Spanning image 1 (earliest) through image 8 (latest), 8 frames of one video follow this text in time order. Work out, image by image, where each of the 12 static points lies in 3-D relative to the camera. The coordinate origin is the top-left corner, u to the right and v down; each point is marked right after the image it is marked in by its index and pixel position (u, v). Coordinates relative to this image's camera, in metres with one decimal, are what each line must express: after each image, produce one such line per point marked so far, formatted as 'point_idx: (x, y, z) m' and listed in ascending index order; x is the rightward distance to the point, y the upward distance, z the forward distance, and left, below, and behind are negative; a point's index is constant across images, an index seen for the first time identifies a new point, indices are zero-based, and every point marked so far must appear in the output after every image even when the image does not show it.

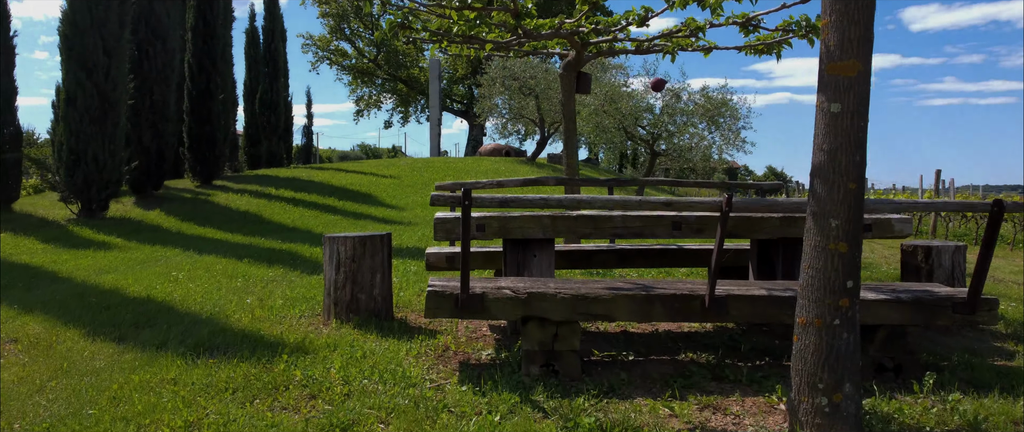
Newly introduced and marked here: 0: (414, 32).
0: (-0.7, +1.3, +6.5) m
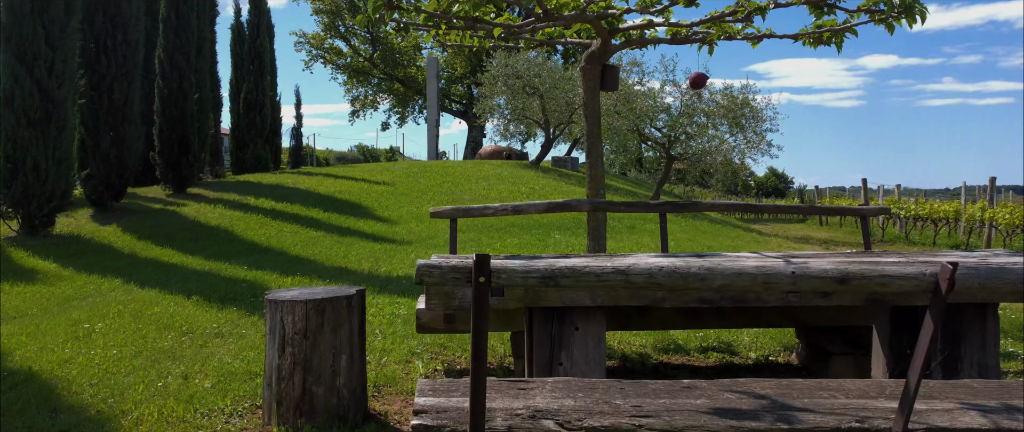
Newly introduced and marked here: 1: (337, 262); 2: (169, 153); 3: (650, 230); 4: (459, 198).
0: (-0.6, +1.2, +5.0) m
1: (-1.6, -0.4, +8.4) m
2: (-5.5, +1.0, +14.3) m
3: (+1.9, -0.2, +12.2) m
4: (-0.9, +0.3, +14.8) m
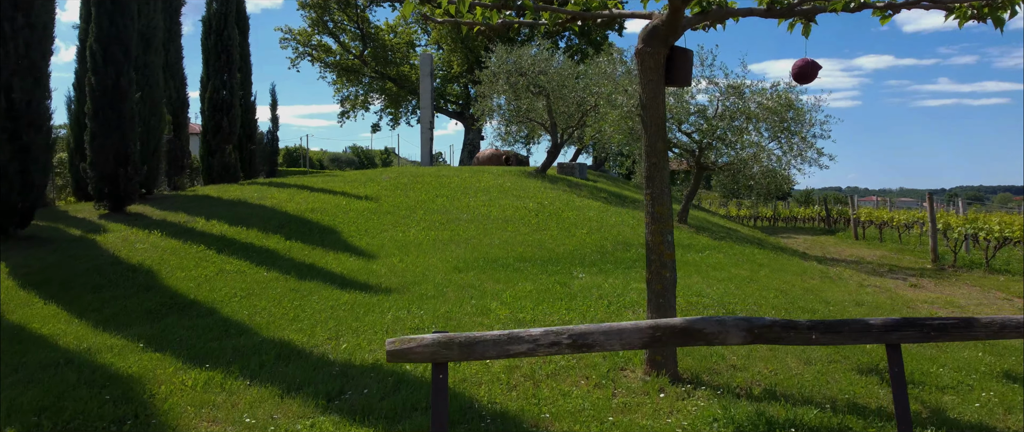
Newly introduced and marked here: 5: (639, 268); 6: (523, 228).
0: (-0.5, +0.8, +2.5) m
1: (-1.5, -0.8, +5.9) m
2: (-5.4, +0.7, +11.8) m
3: (+2.0, -0.5, +9.7) m
4: (-0.8, 0.0, +12.3) m
5: (+1.3, -0.5, +9.2) m
6: (+0.1, -0.2, +11.7) m
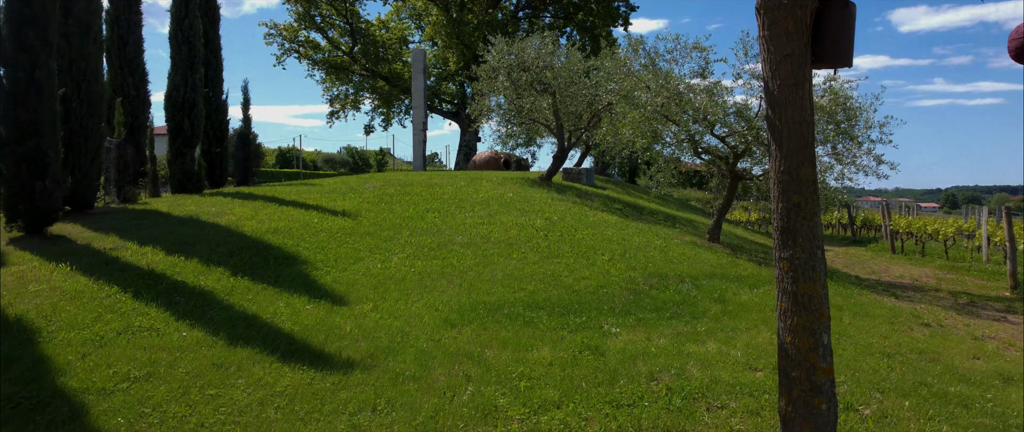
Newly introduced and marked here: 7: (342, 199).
0: (-0.4, +0.6, +0.4) m
1: (-1.4, -1.0, +3.7) m
2: (-5.3, +0.4, +9.6) m
3: (+2.0, -0.8, +7.5) m
4: (-0.7, -0.3, +10.1) m
5: (+1.4, -0.8, +7.0) m
6: (+0.2, -0.4, +9.5) m
7: (-2.5, +0.2, +13.3) m
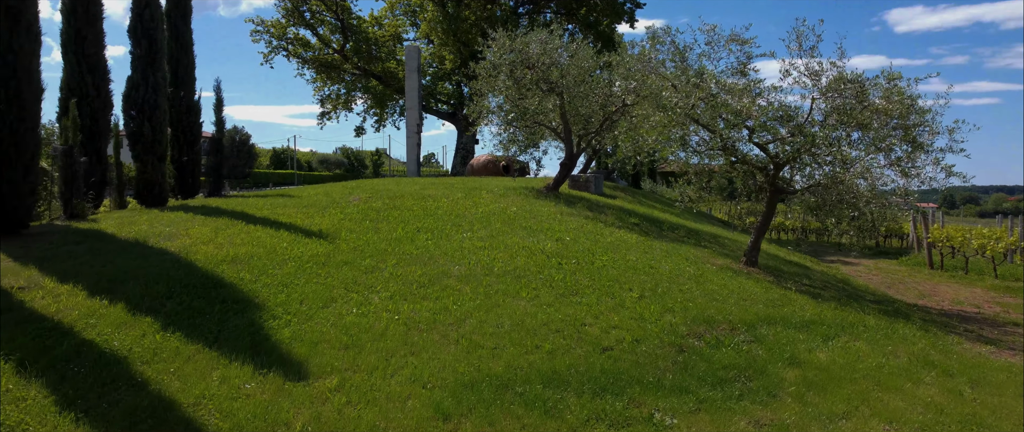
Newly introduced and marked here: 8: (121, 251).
0: (-0.3, +0.3, -1.4) m
1: (-1.3, -1.2, +1.9) m
2: (-5.3, +0.2, +7.8) m
3: (+2.1, -1.0, +5.8) m
4: (-0.6, -0.5, +8.4) m
5: (+1.4, -1.0, +5.2) m
6: (+0.3, -0.7, +7.7) m
7: (-2.5, 0.0, +11.5) m
8: (-4.0, -0.3, +9.0) m
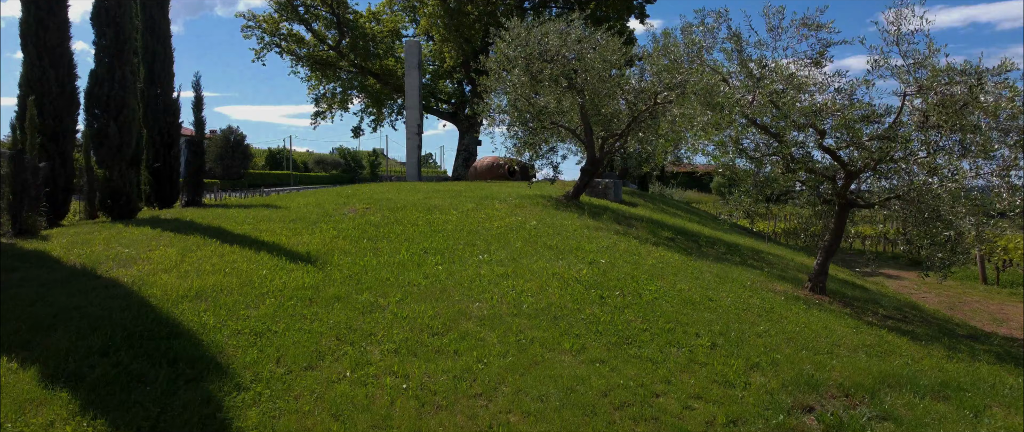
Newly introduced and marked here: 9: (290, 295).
0: (0.0, +0.2, -3.1) m
1: (-1.1, -1.4, +0.2) m
2: (-5.0, 0.0, +6.1) m
3: (+2.4, -1.2, +4.1) m
4: (-0.4, -0.7, +6.6) m
5: (+1.7, -1.2, +3.5) m
6: (+0.5, -0.9, +6.0) m
7: (-2.2, -0.2, +9.8) m
8: (-3.7, -0.5, +7.3) m
9: (-1.7, -0.6, +7.0) m
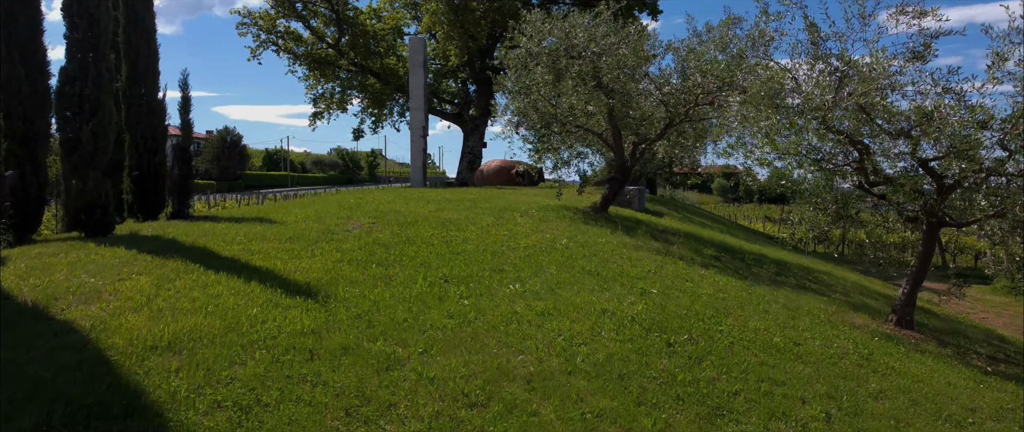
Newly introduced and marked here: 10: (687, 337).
0: (+0.4, 0.0, -4.5) m
1: (-0.7, -1.6, -1.2) m
2: (-4.7, -0.2, +4.7) m
3: (+2.7, -1.4, +2.7) m
4: (-0.1, -0.9, +5.3) m
5: (+2.0, -1.4, +2.1) m
6: (+0.9, -1.0, +4.7) m
7: (-1.9, -0.4, +8.4) m
8: (-3.4, -0.7, +5.9) m
9: (-1.4, -0.8, +5.6) m
10: (+1.2, -0.9, +6.3) m
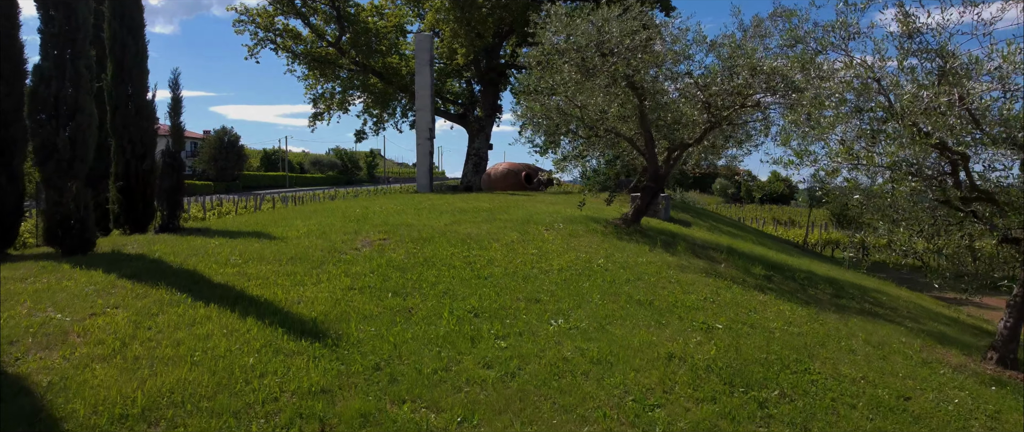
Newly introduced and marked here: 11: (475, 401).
0: (+0.7, -0.2, -5.6) m
1: (-0.4, -1.8, -2.3) m
2: (-4.4, -0.4, +3.6) m
3: (+3.0, -1.6, +1.6) m
4: (+0.3, -1.1, +4.1) m
5: (+2.4, -1.6, +1.0) m
6: (+1.2, -1.2, +3.5) m
7: (-1.6, -0.5, +7.3) m
8: (-3.1, -0.9, +4.8) m
9: (-1.1, -1.0, +4.5) m
10: (+1.5, -1.0, +5.1) m
11: (-0.2, -1.0, +4.7) m
